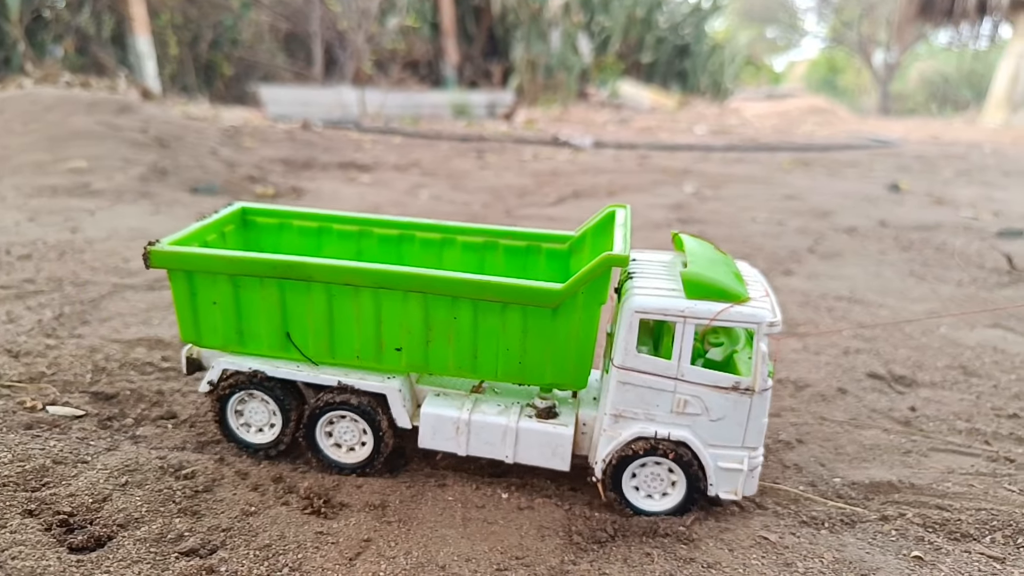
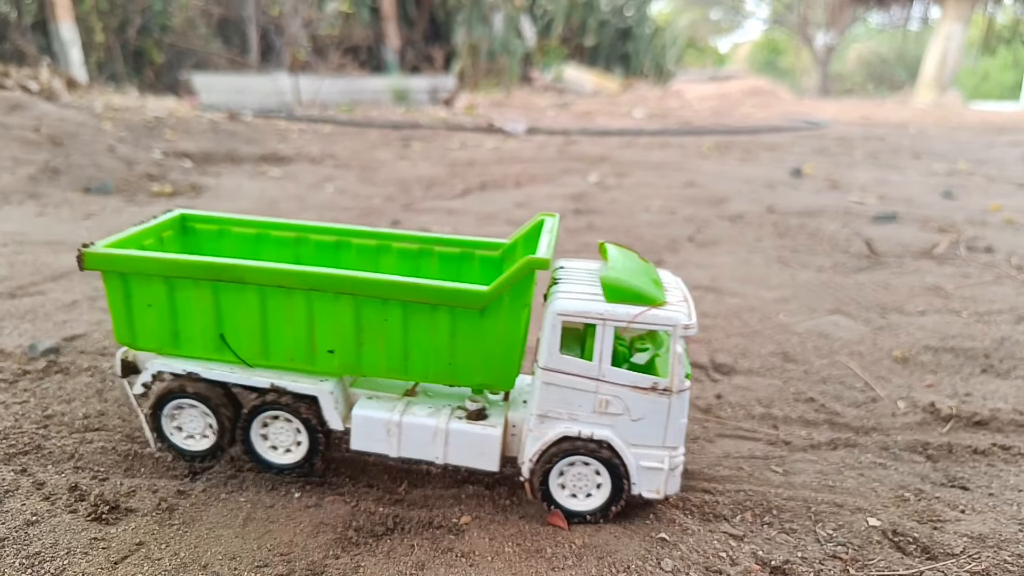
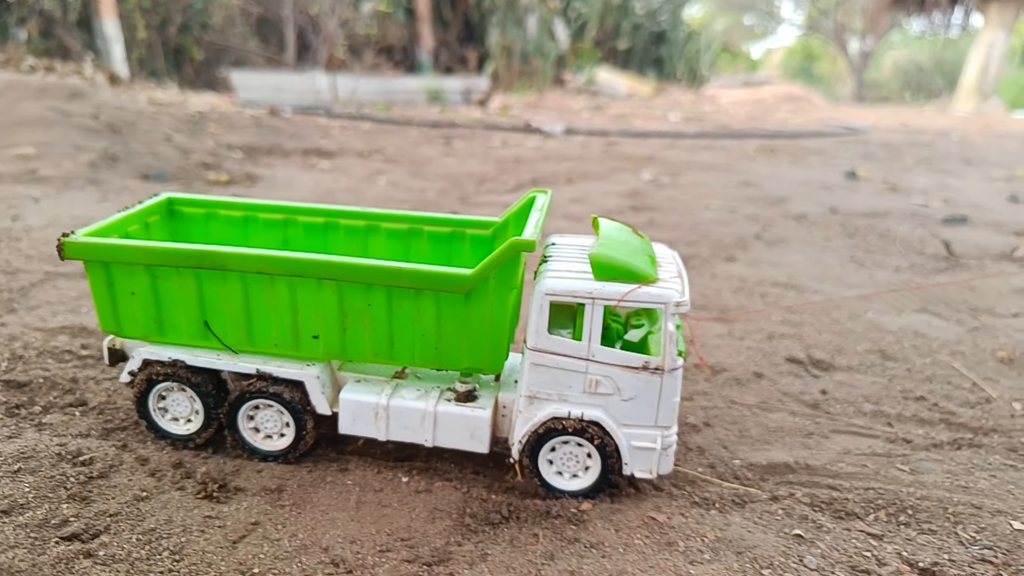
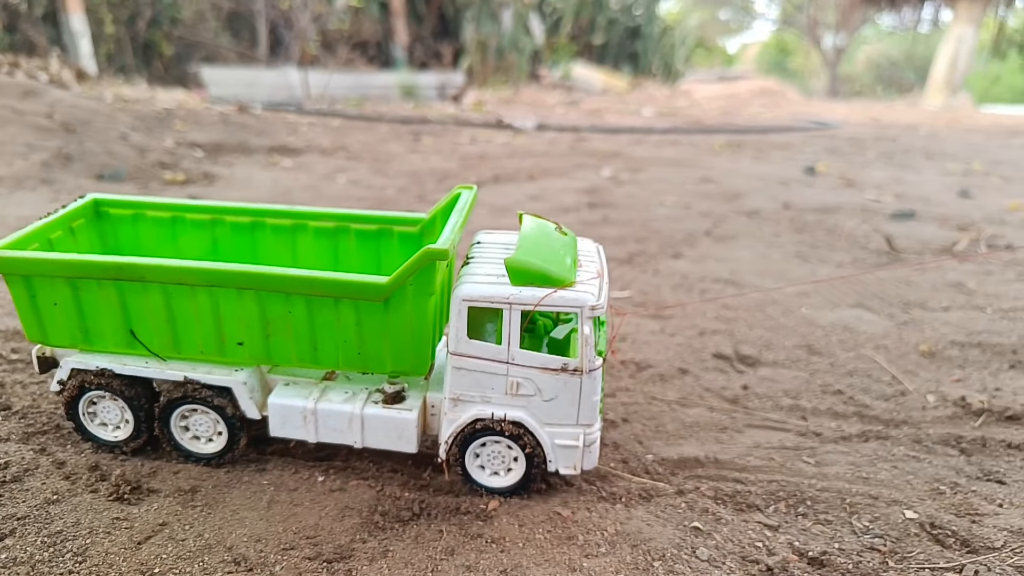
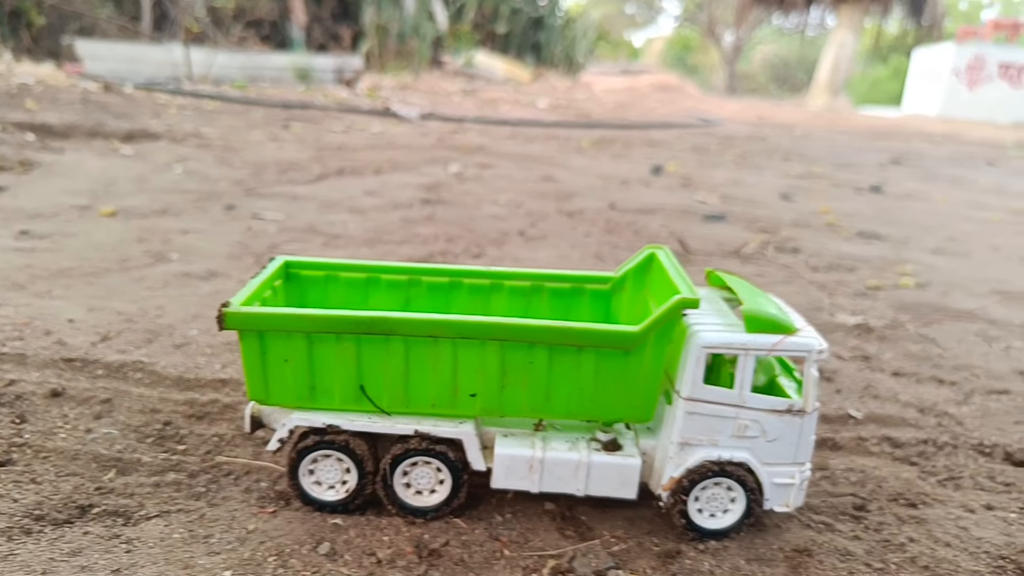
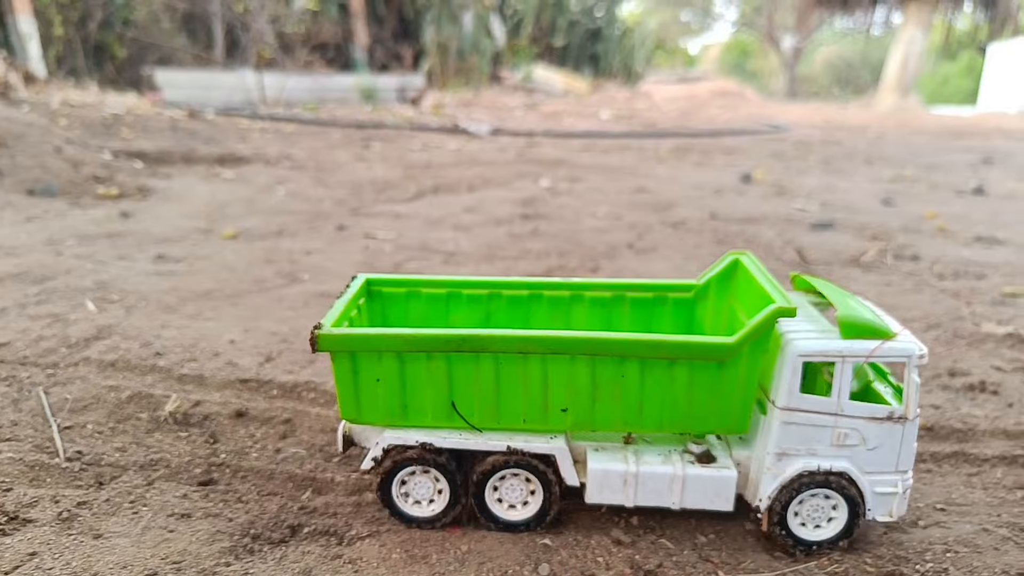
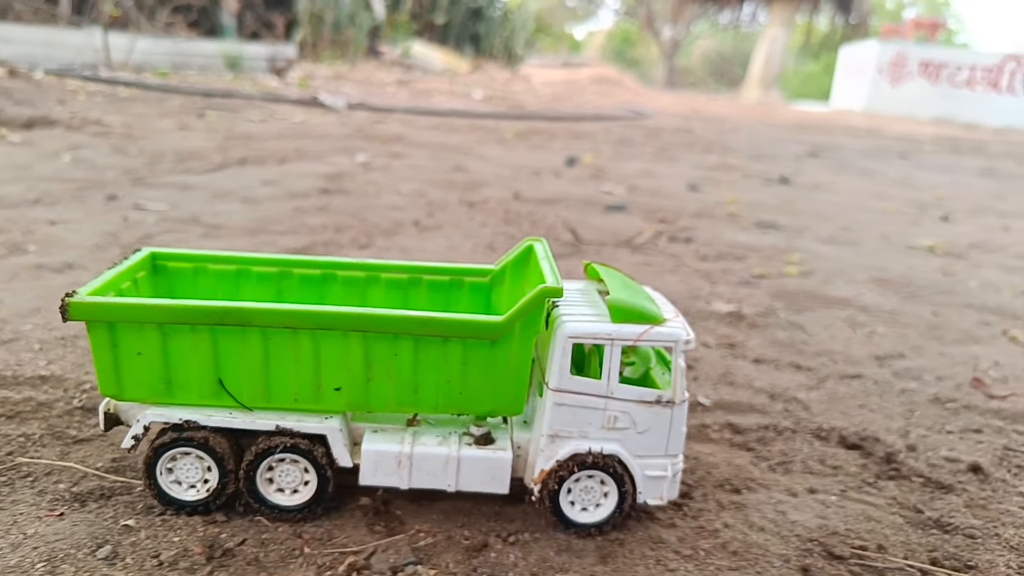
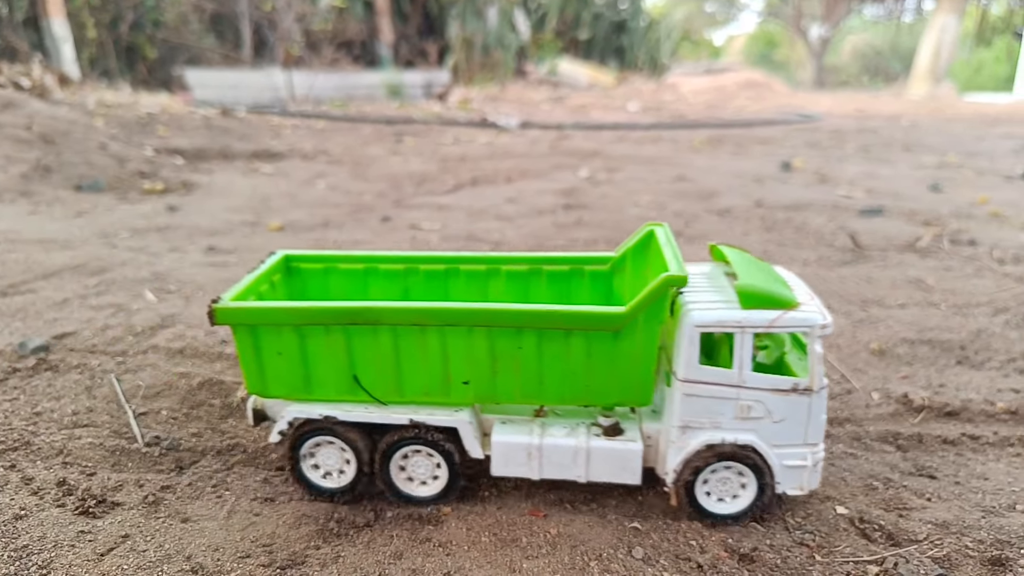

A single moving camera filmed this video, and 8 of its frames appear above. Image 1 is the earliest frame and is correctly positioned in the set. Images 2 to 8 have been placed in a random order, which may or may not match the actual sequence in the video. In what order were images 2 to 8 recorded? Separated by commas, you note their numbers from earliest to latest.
3, 4, 2, 8, 6, 5, 7
